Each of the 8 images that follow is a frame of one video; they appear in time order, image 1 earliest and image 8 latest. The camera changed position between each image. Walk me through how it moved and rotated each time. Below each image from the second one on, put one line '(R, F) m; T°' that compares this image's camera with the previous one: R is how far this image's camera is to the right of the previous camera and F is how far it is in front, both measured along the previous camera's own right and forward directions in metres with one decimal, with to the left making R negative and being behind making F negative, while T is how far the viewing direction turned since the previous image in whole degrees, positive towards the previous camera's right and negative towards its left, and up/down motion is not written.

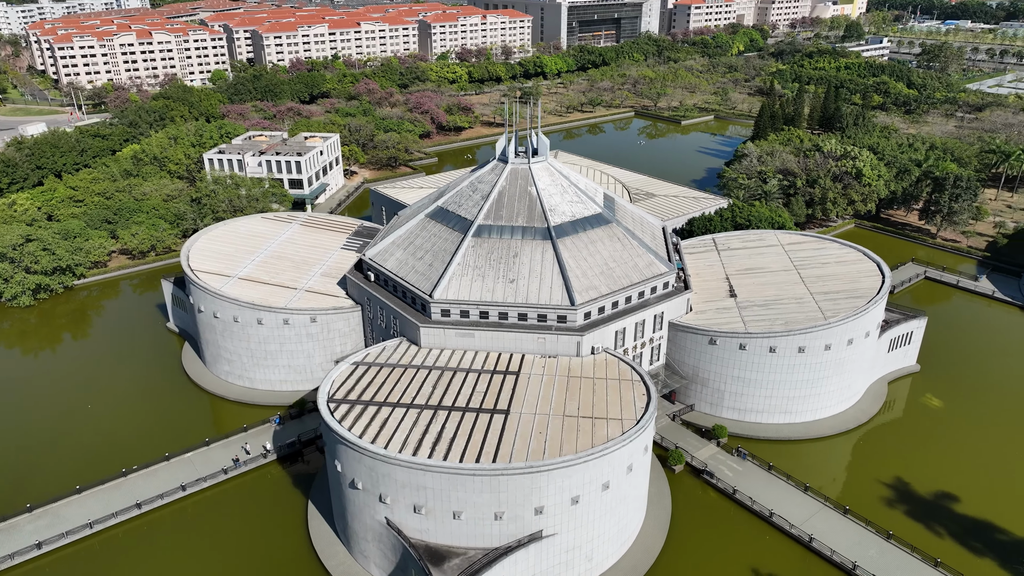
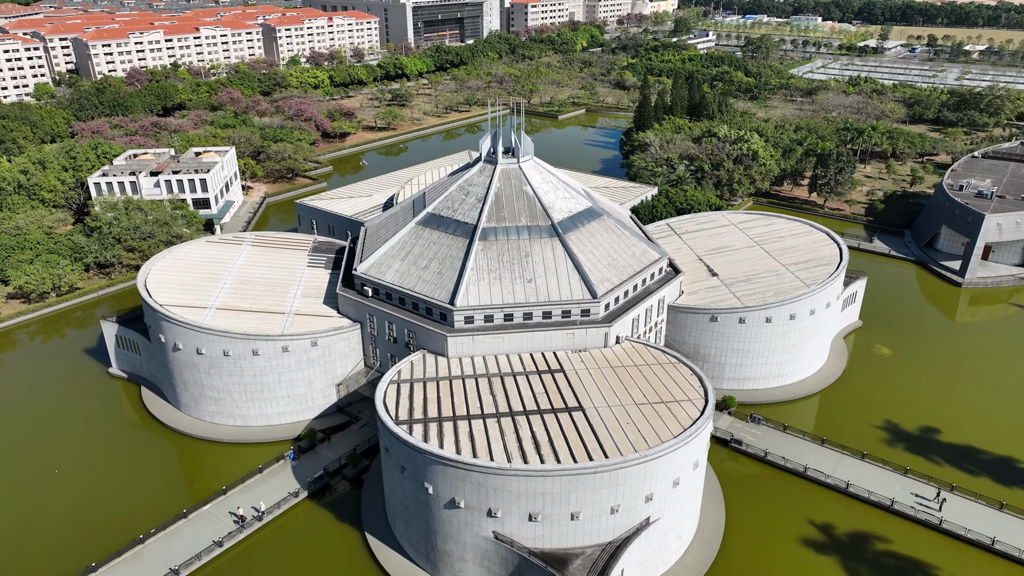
(-11.4, +1.3) m; +13°
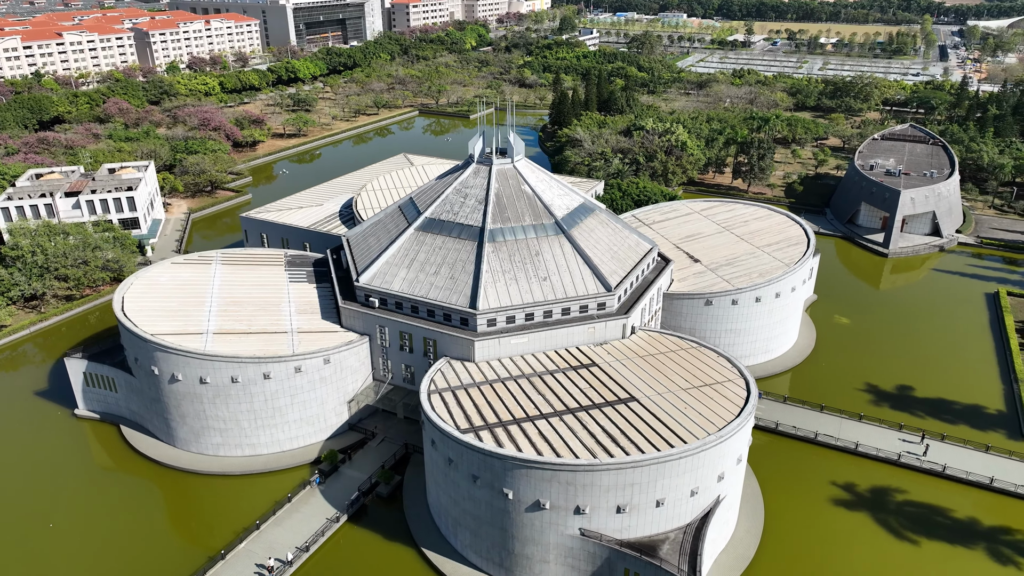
(-8.6, +0.7) m; +9°
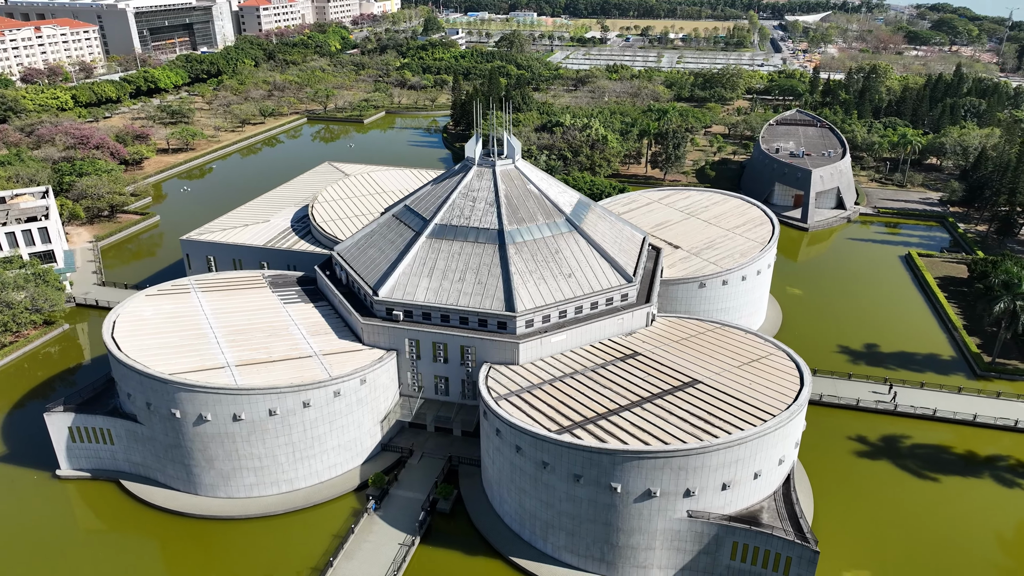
(-11.0, +1.2) m; +11°
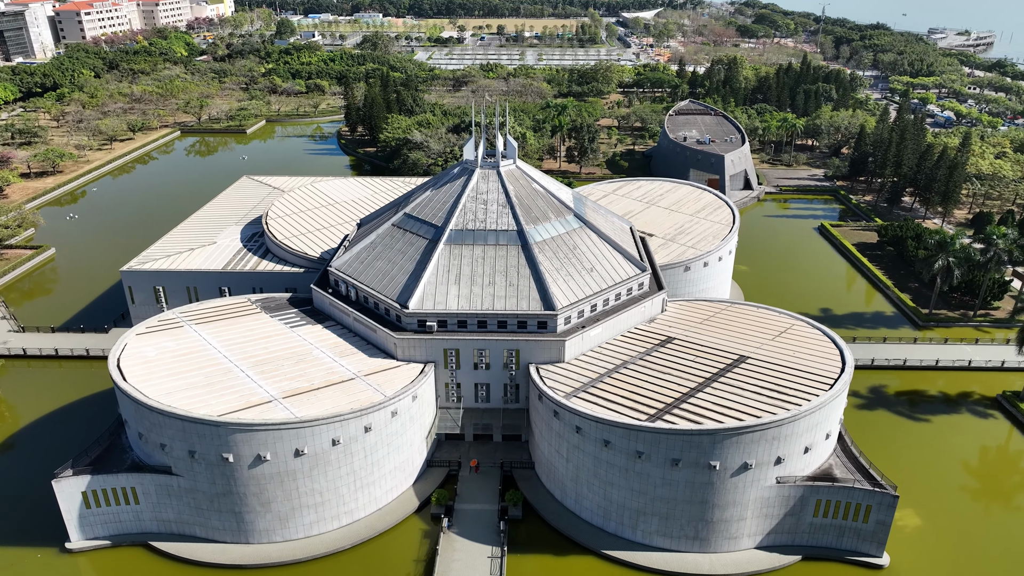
(-11.4, +1.3) m; +12°
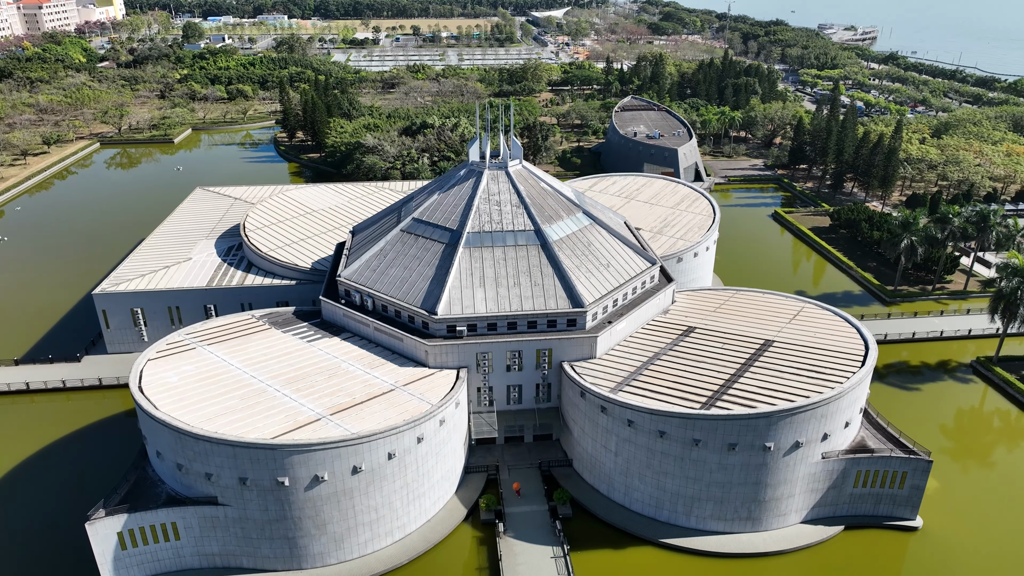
(-7.2, +0.5) m; +7°
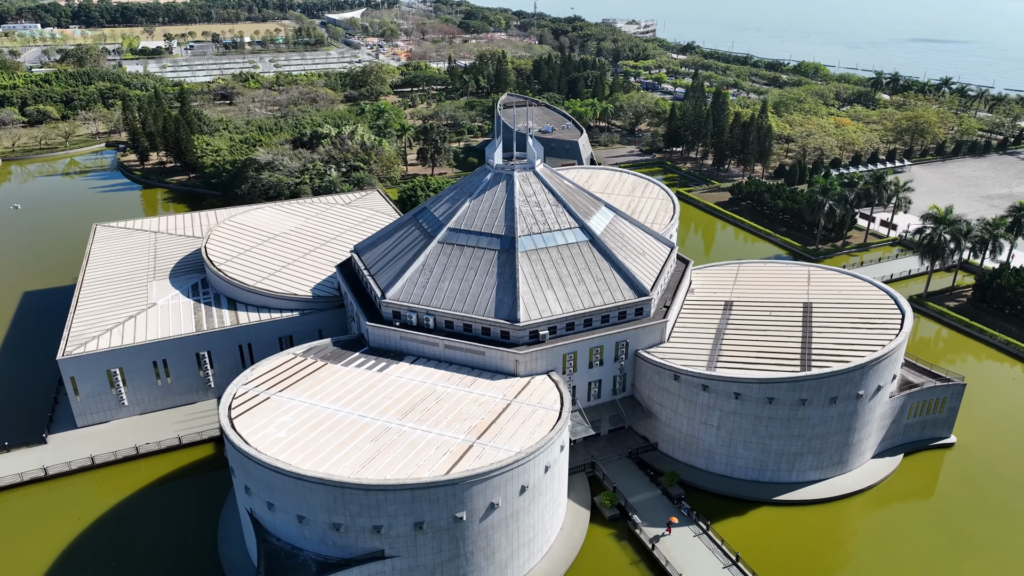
(-16.5, +2.6) m; +16°
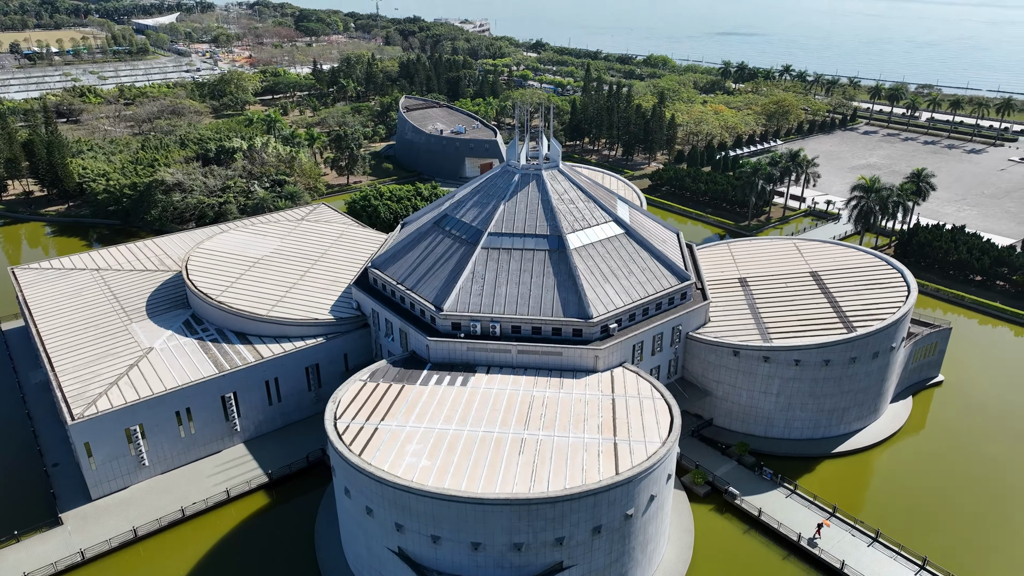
(-14.0, +1.9) m; +13°
